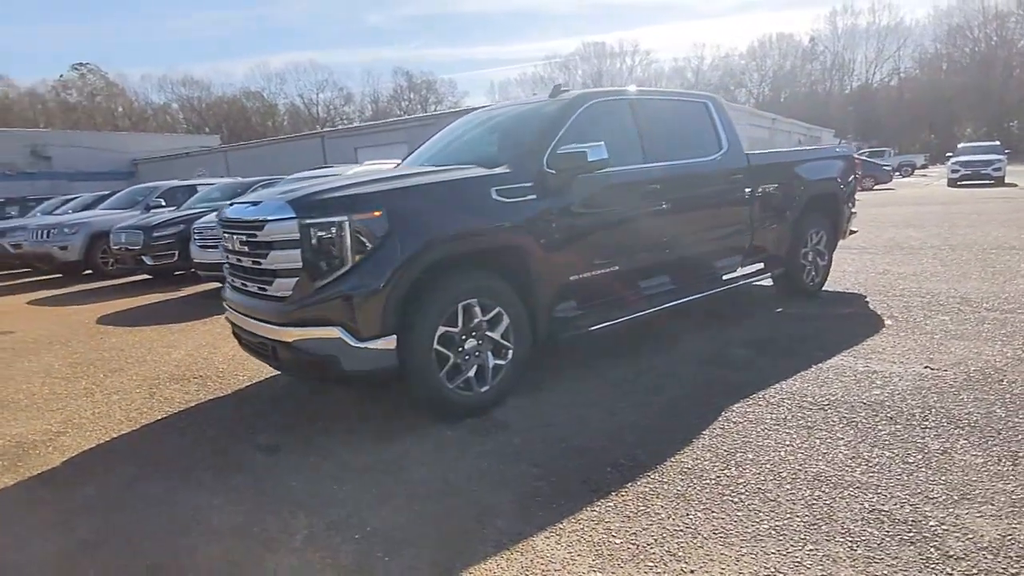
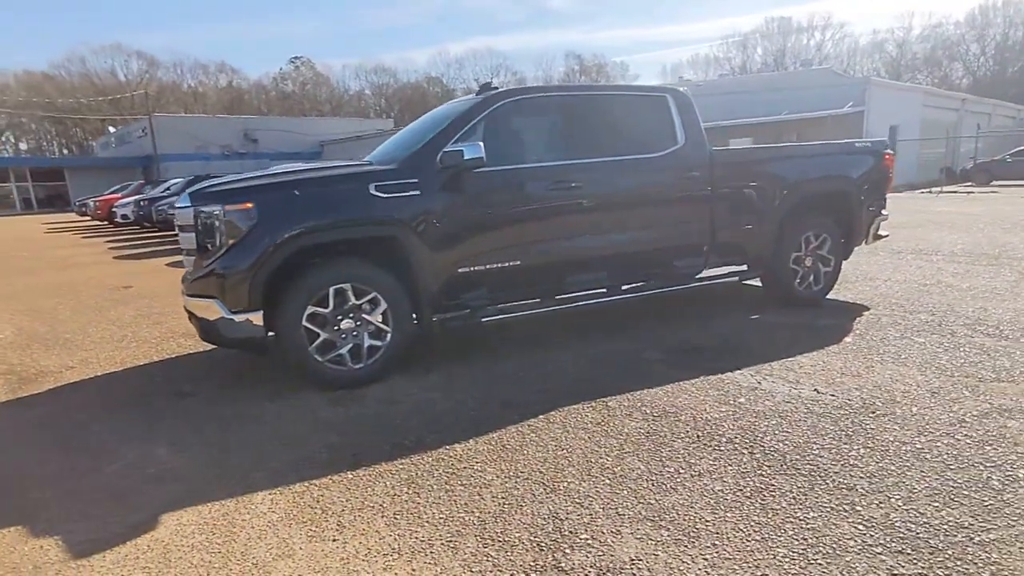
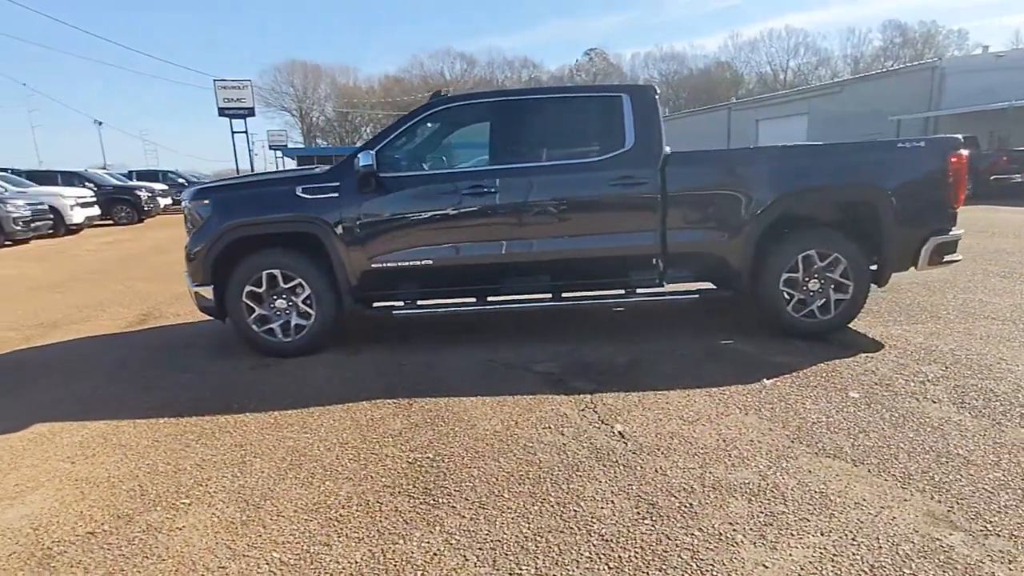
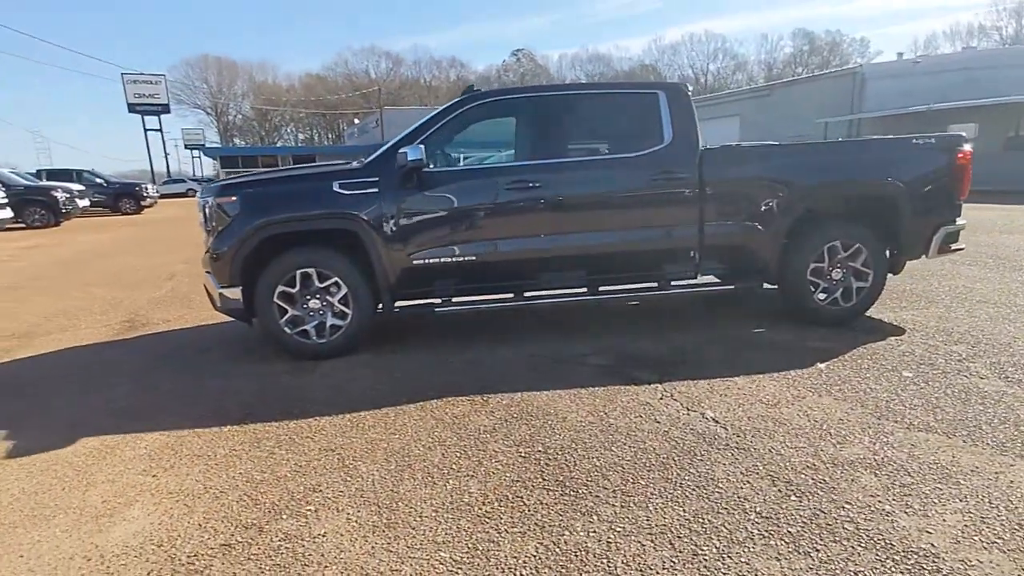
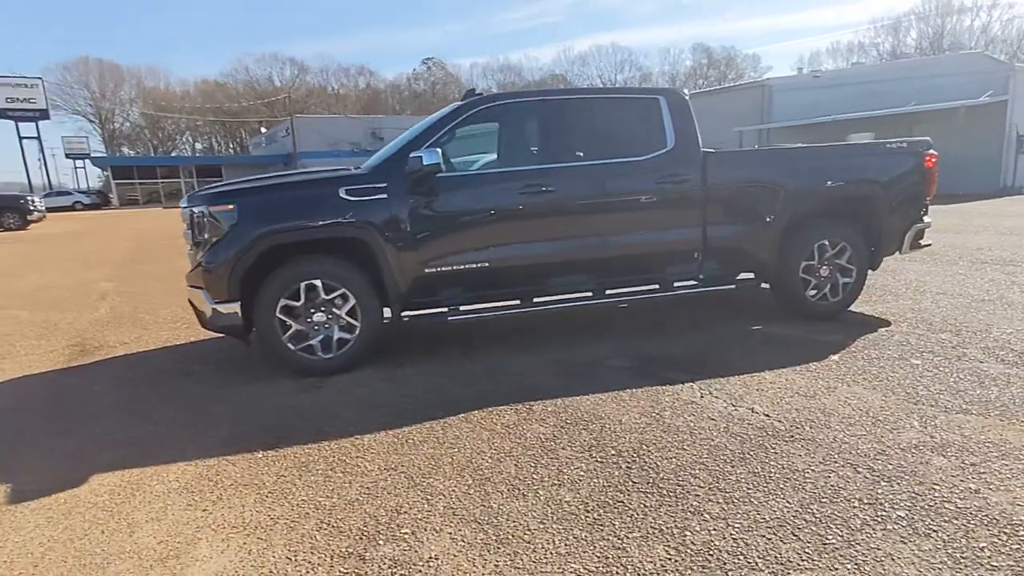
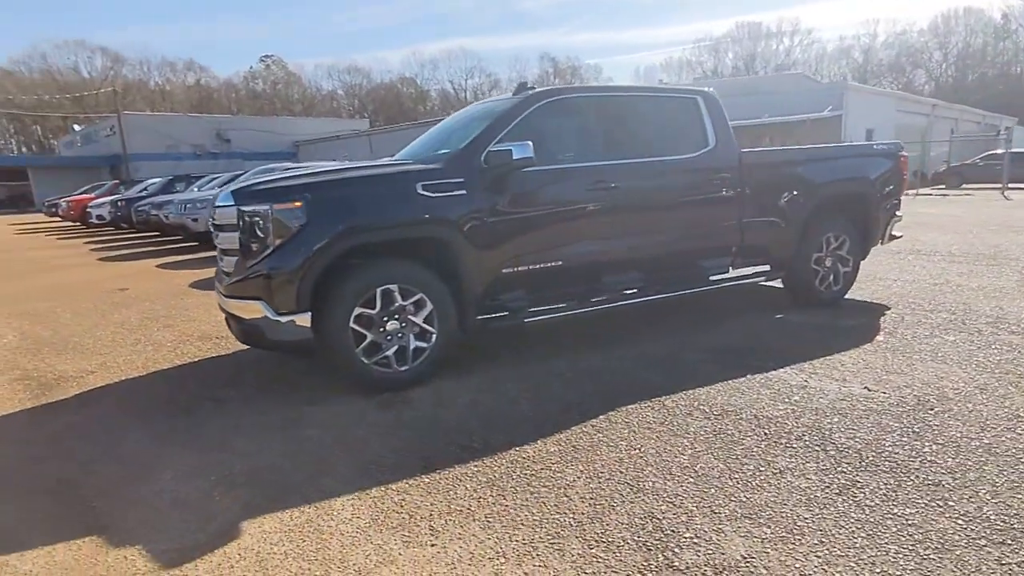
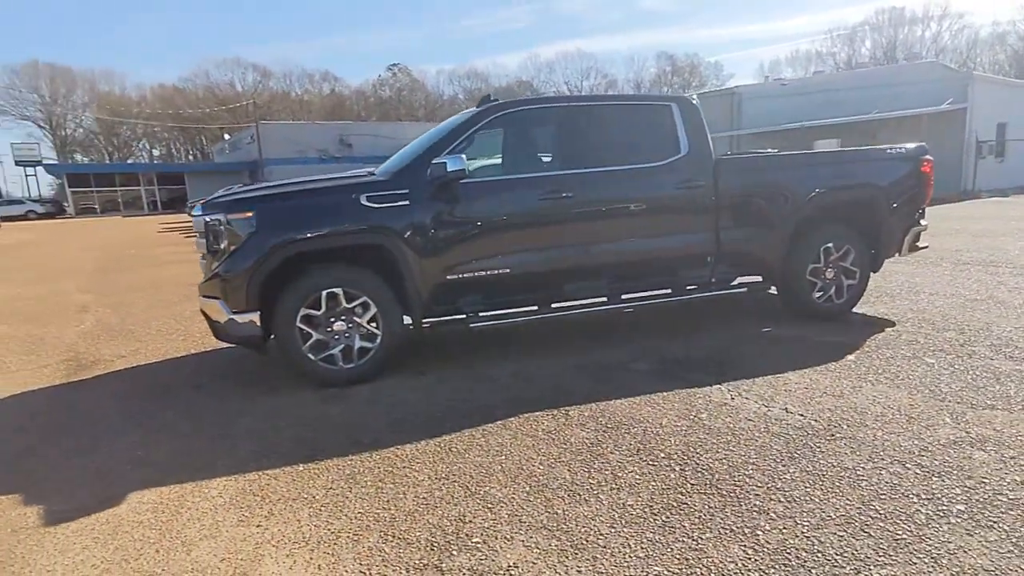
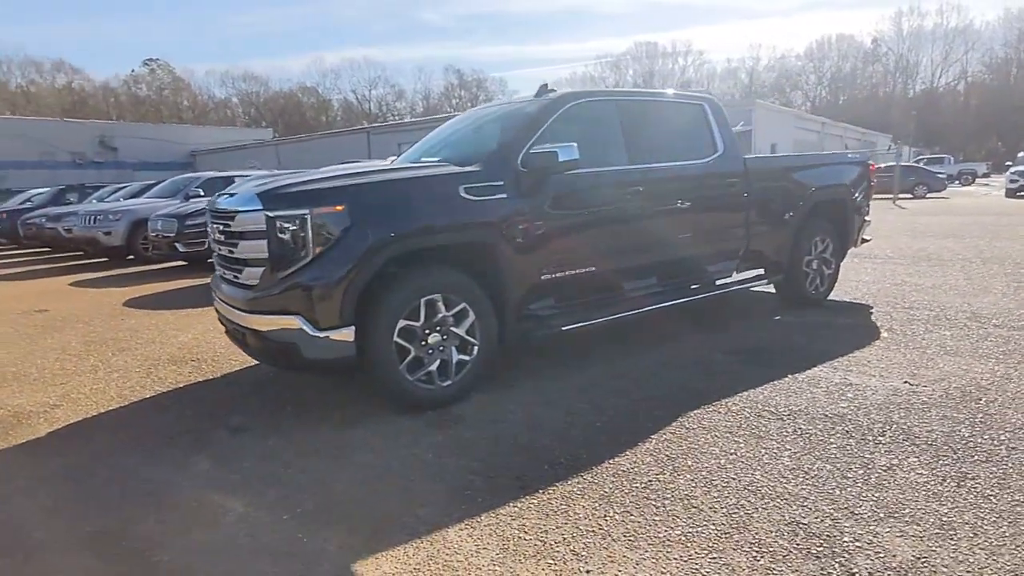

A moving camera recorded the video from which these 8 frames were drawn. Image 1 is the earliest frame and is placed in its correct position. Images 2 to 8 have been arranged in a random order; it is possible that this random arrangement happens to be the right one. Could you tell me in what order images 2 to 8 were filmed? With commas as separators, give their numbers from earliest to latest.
8, 6, 2, 7, 5, 4, 3
